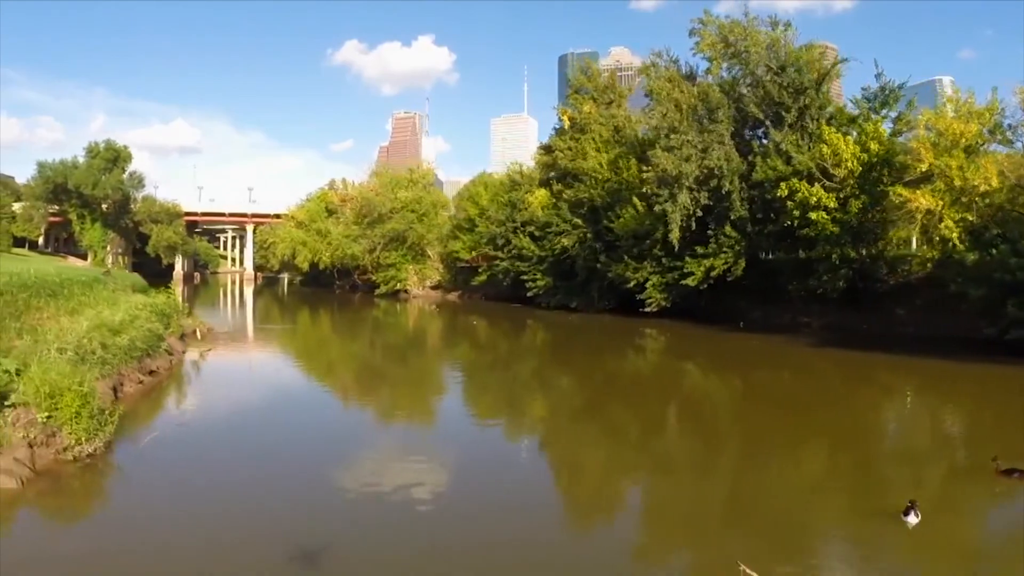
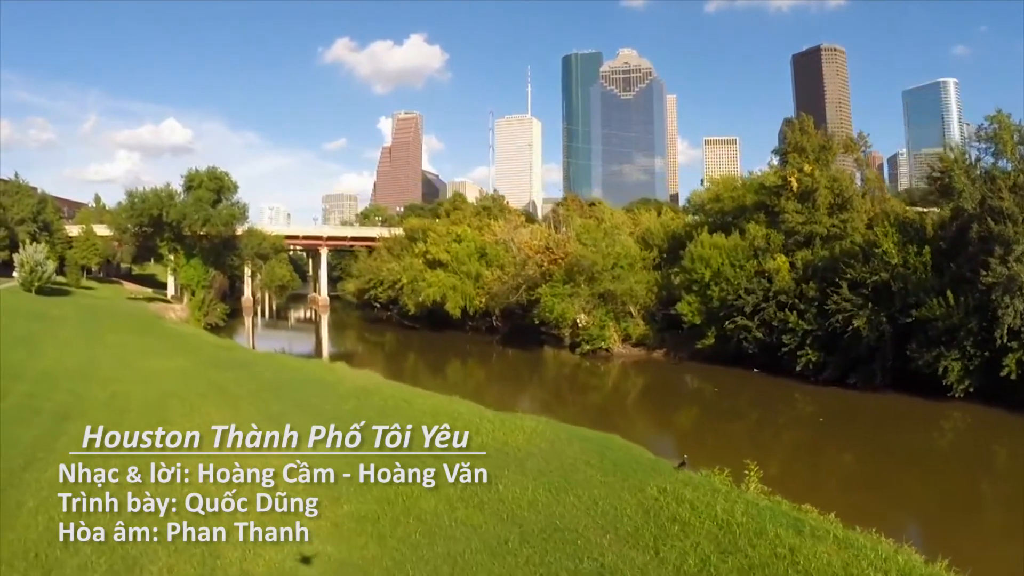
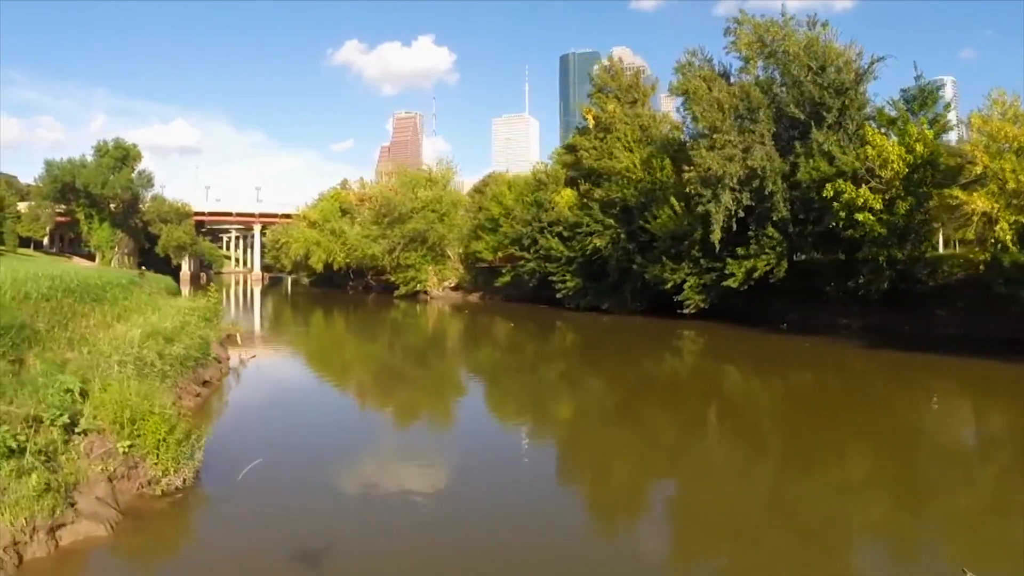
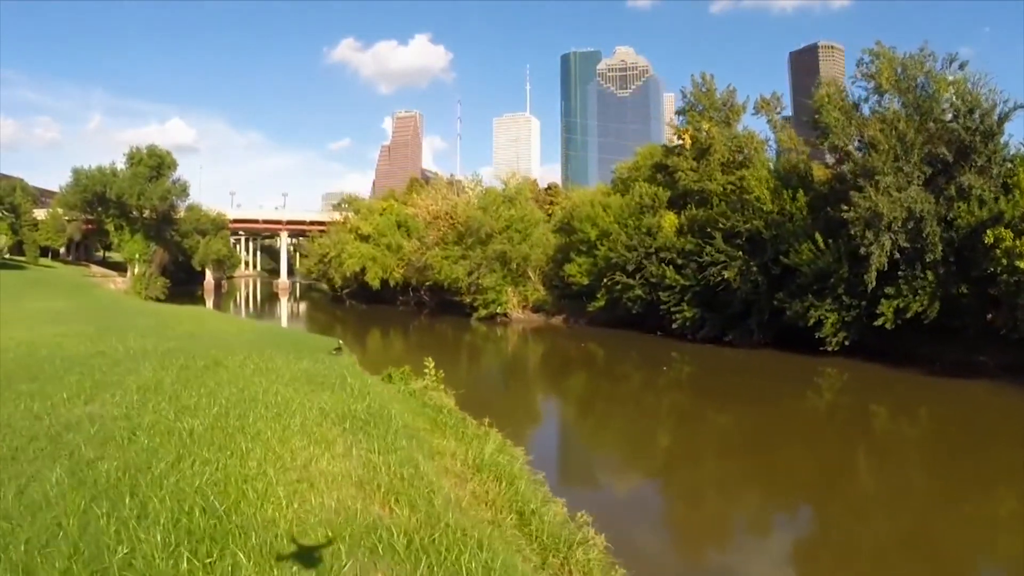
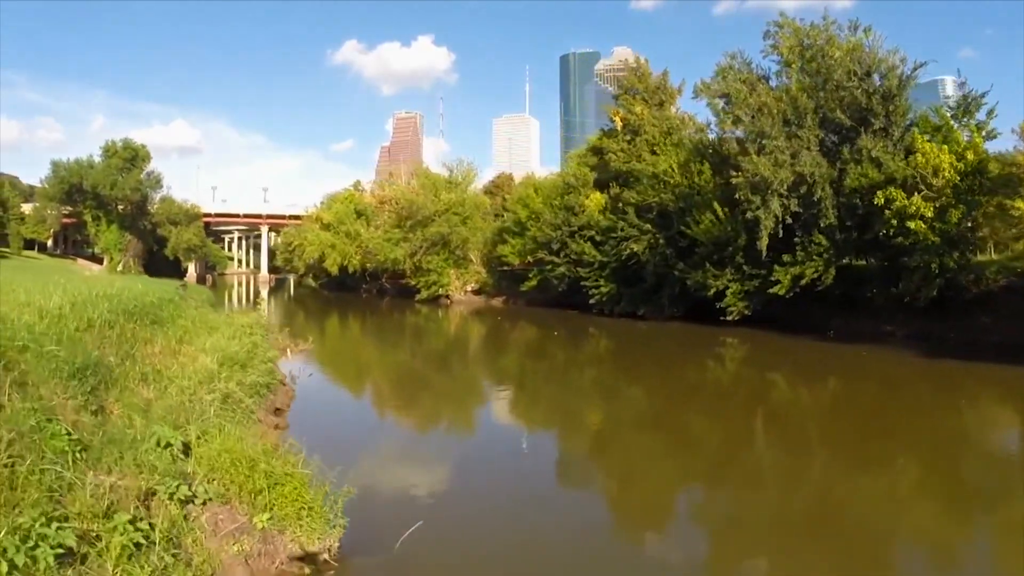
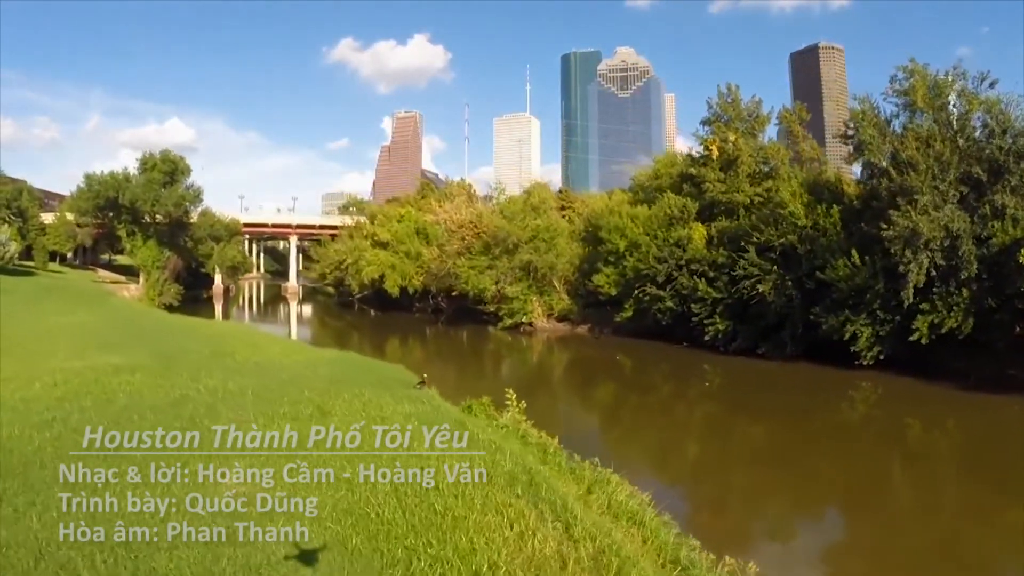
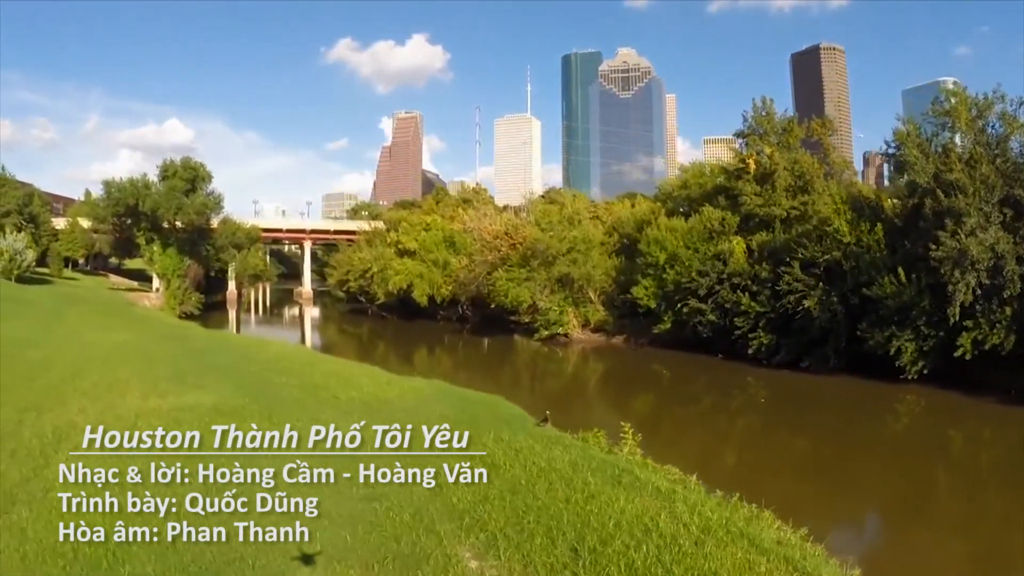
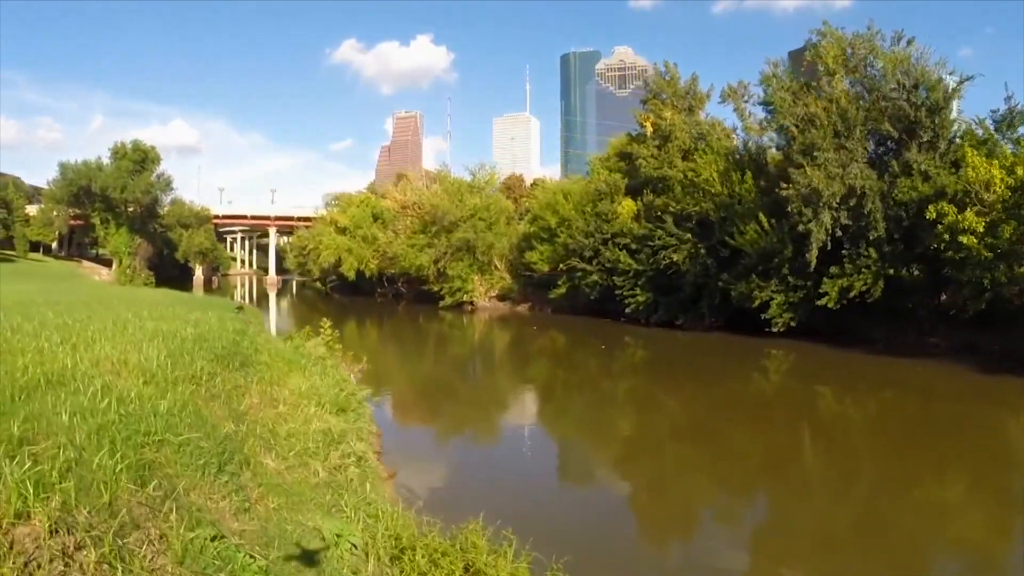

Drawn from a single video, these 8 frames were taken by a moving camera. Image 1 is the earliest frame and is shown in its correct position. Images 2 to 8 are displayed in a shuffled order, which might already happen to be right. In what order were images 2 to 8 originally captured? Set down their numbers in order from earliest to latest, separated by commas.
3, 5, 8, 4, 6, 7, 2
